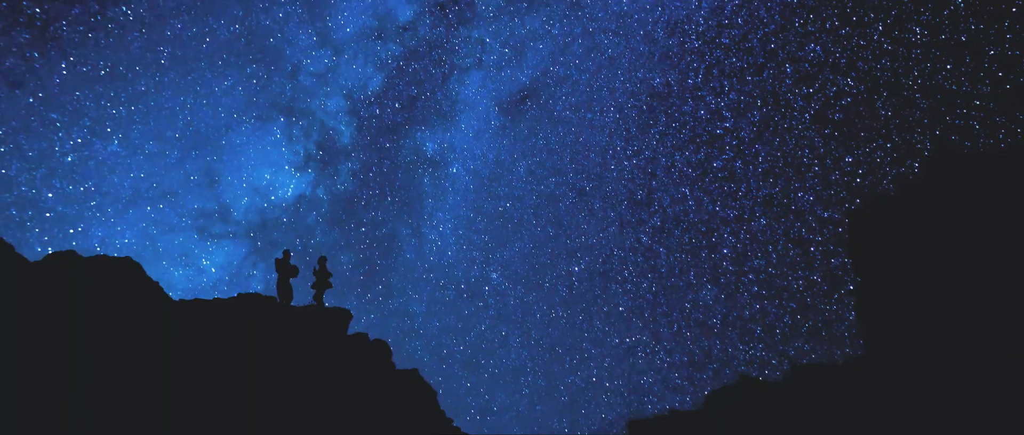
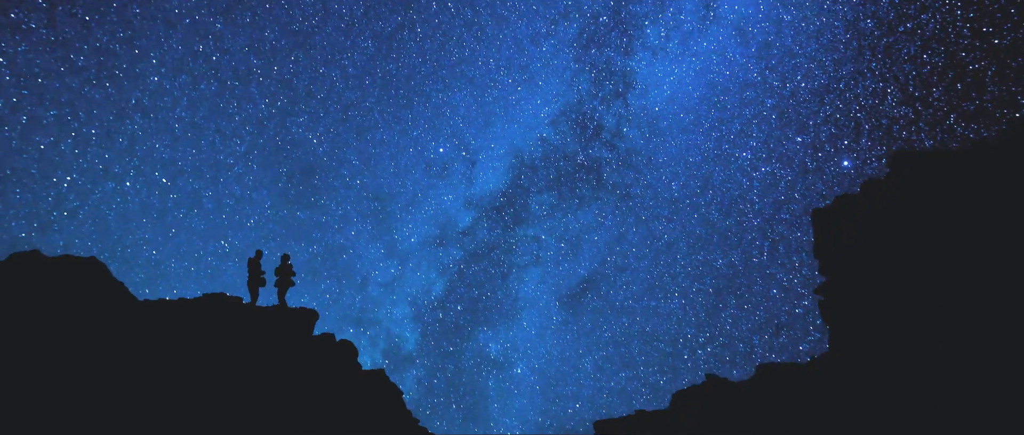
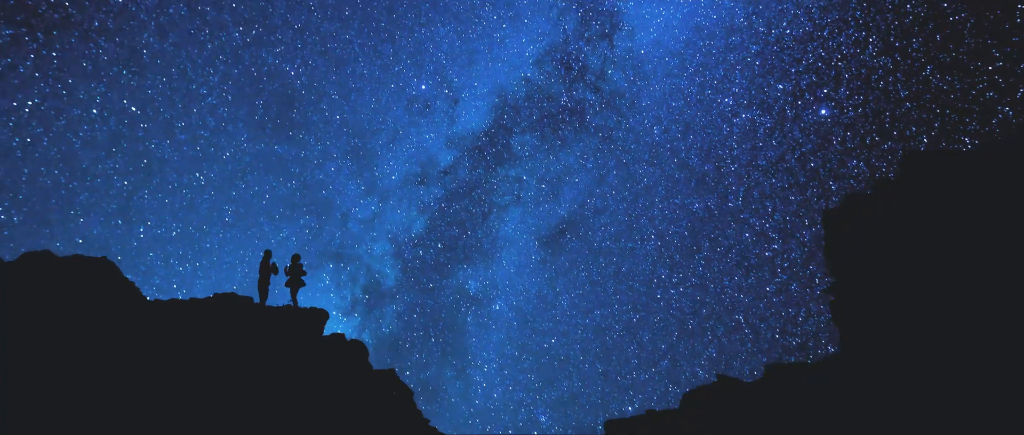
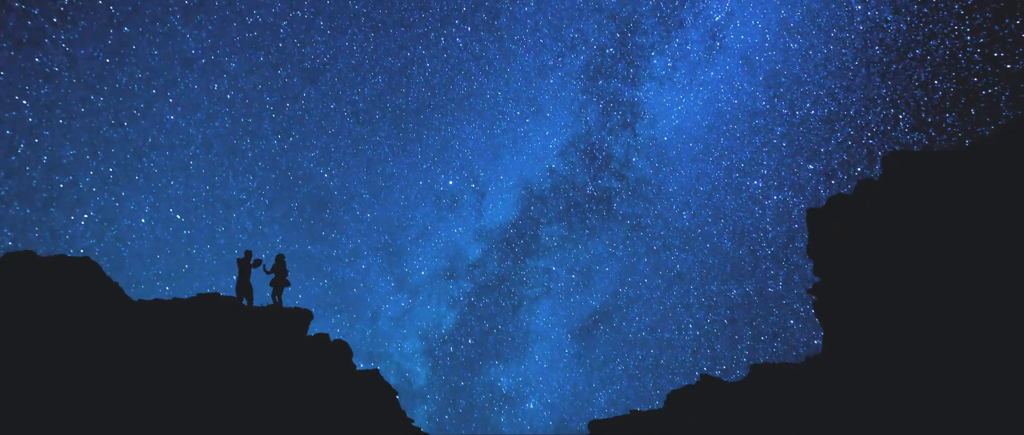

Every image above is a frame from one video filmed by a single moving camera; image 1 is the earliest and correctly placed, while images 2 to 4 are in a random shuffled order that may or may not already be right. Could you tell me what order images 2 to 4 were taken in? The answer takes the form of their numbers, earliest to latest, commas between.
3, 2, 4
